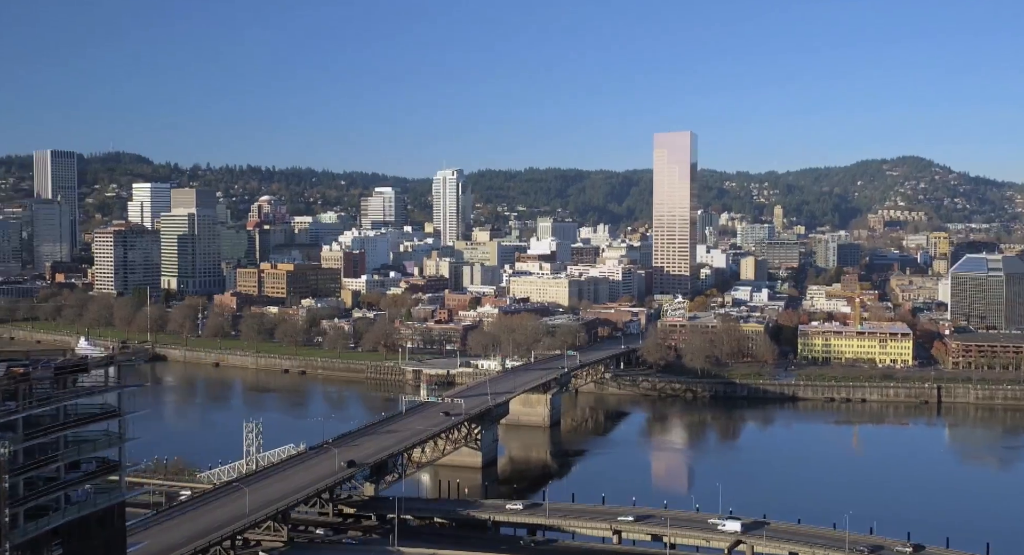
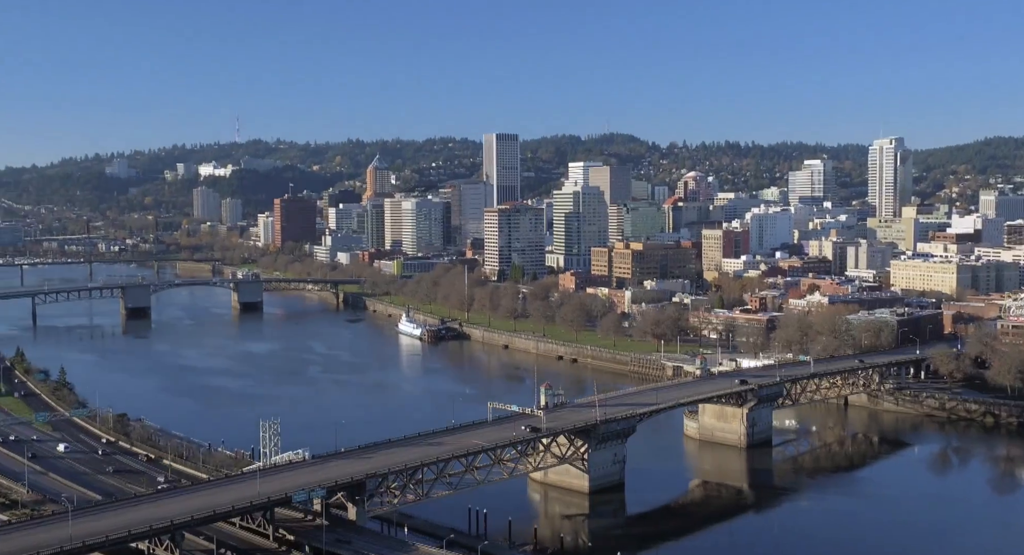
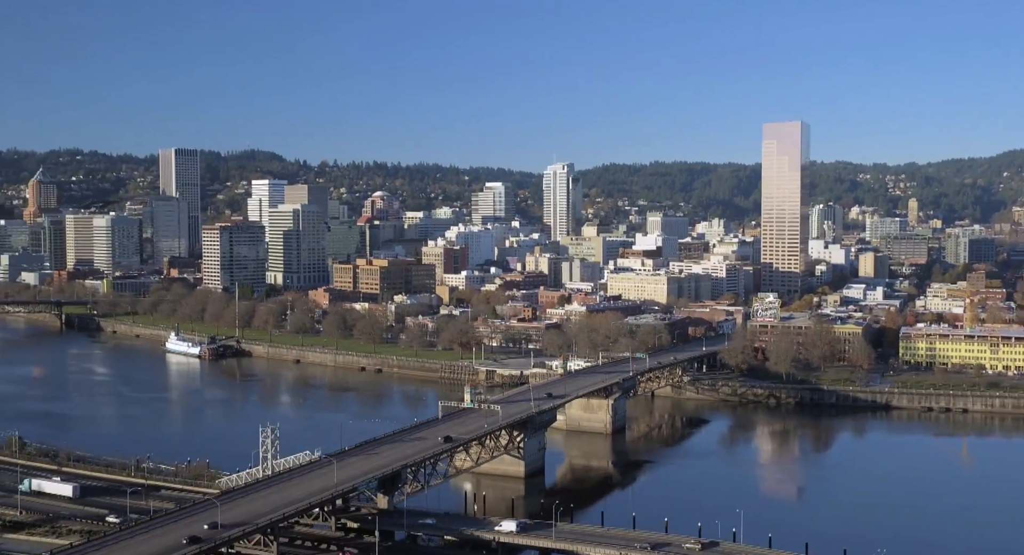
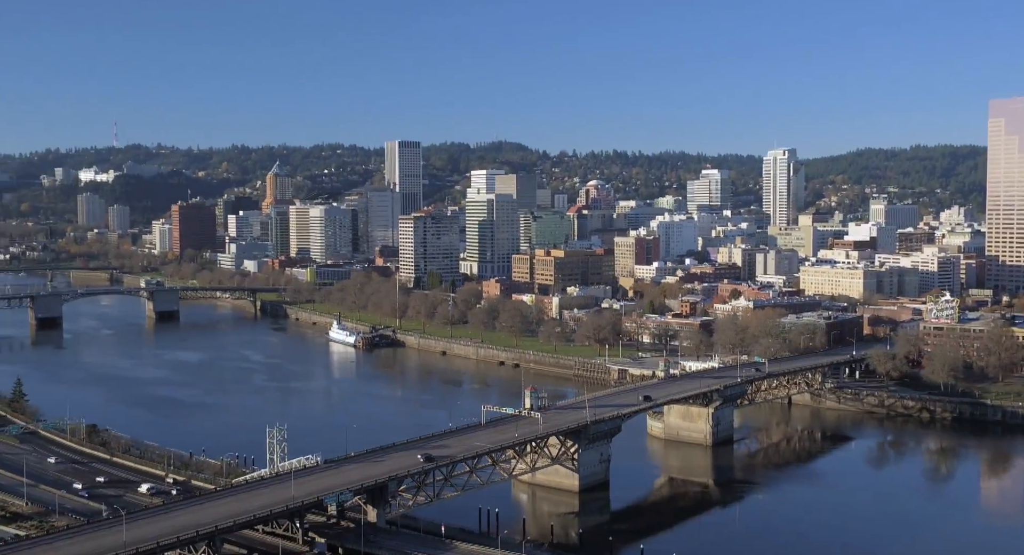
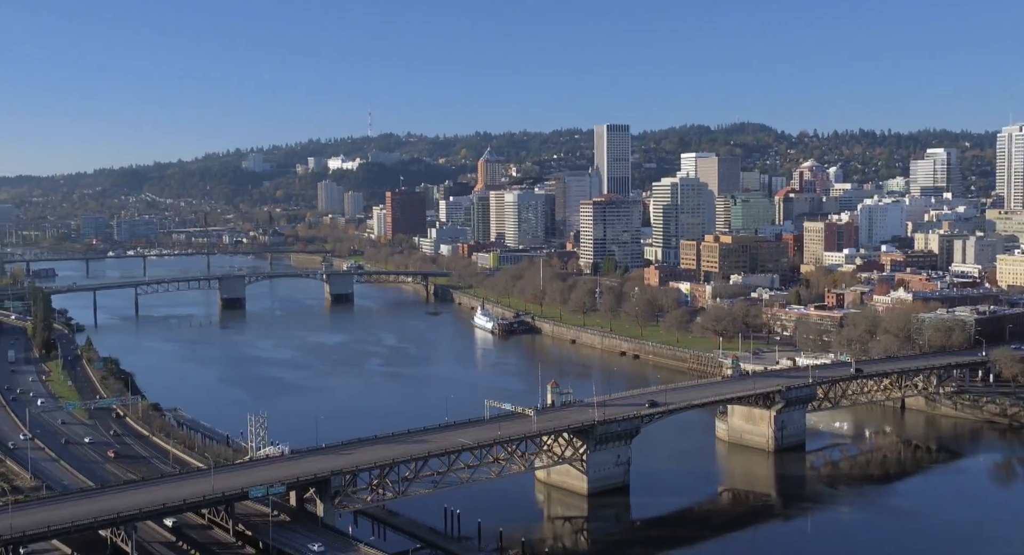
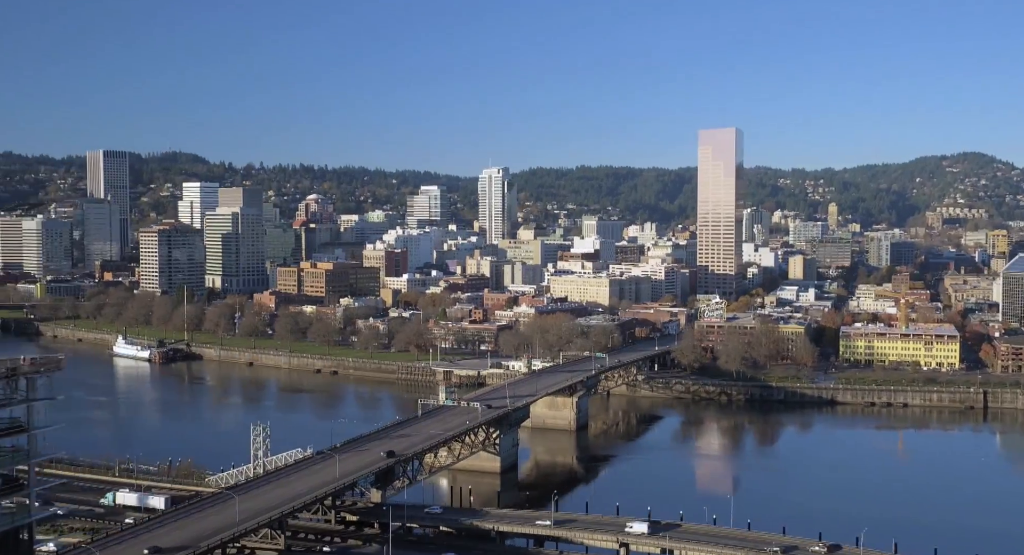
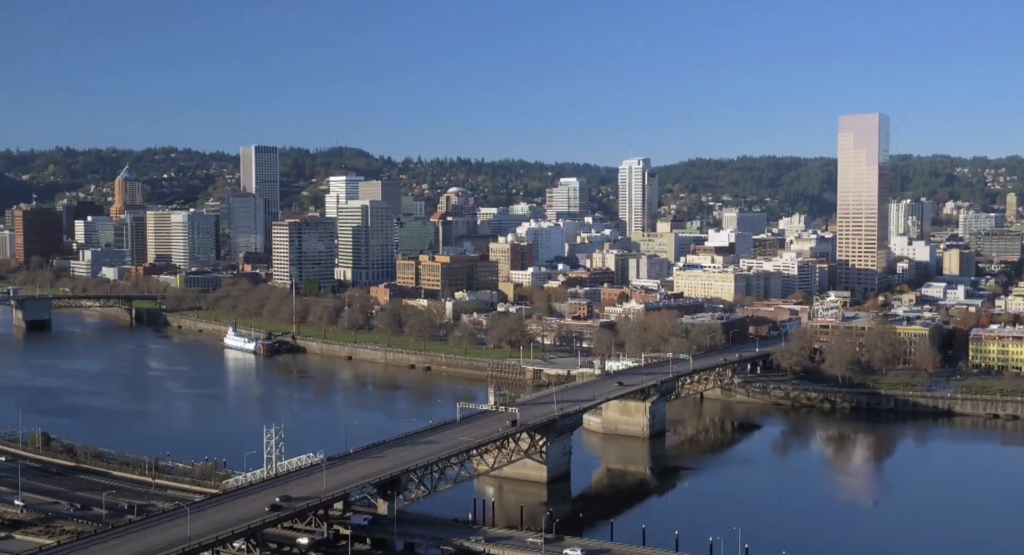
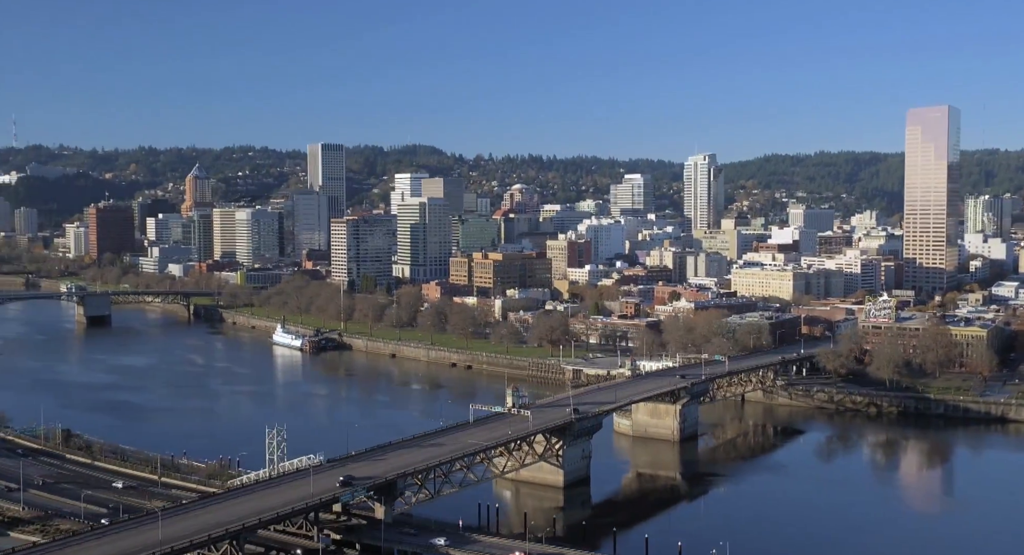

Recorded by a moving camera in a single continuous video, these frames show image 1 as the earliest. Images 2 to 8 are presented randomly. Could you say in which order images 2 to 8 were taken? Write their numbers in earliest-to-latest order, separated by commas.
6, 3, 7, 8, 4, 2, 5
